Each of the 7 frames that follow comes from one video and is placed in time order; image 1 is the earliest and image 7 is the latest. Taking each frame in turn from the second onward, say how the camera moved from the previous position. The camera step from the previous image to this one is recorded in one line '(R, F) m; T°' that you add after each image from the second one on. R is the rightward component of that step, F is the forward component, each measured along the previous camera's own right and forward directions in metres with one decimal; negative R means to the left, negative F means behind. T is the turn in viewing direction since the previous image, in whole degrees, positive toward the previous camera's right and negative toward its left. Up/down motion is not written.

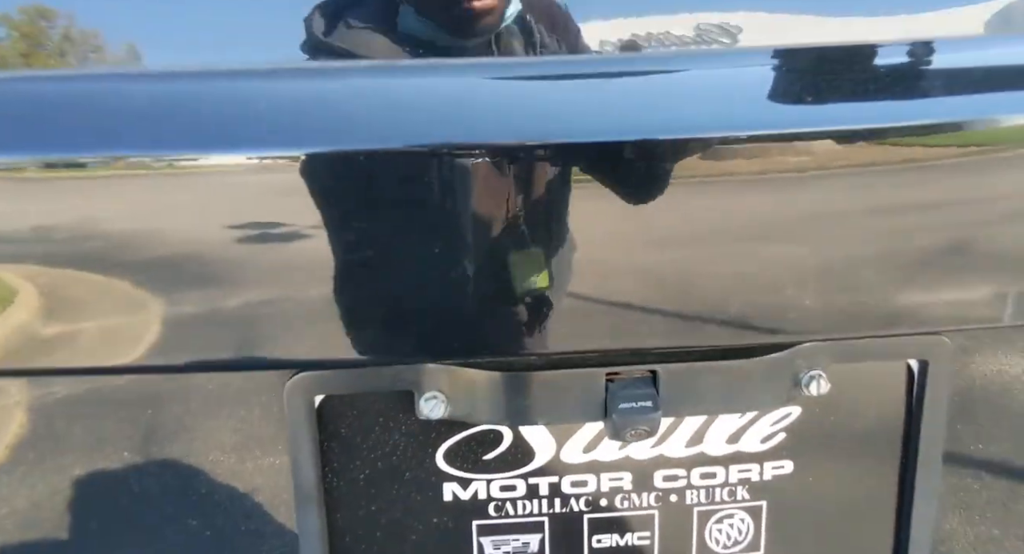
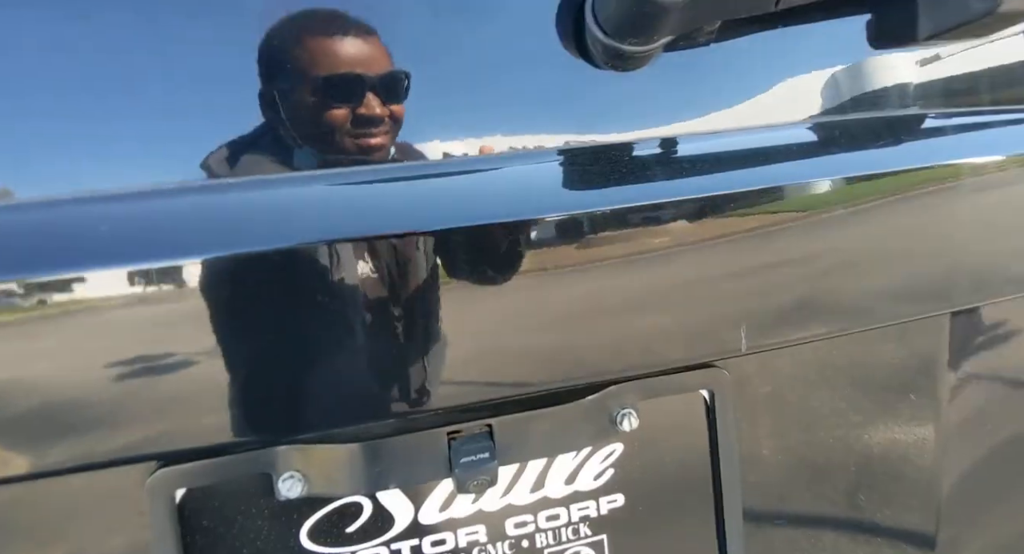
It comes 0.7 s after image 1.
(0.0, 0.0) m; +17°
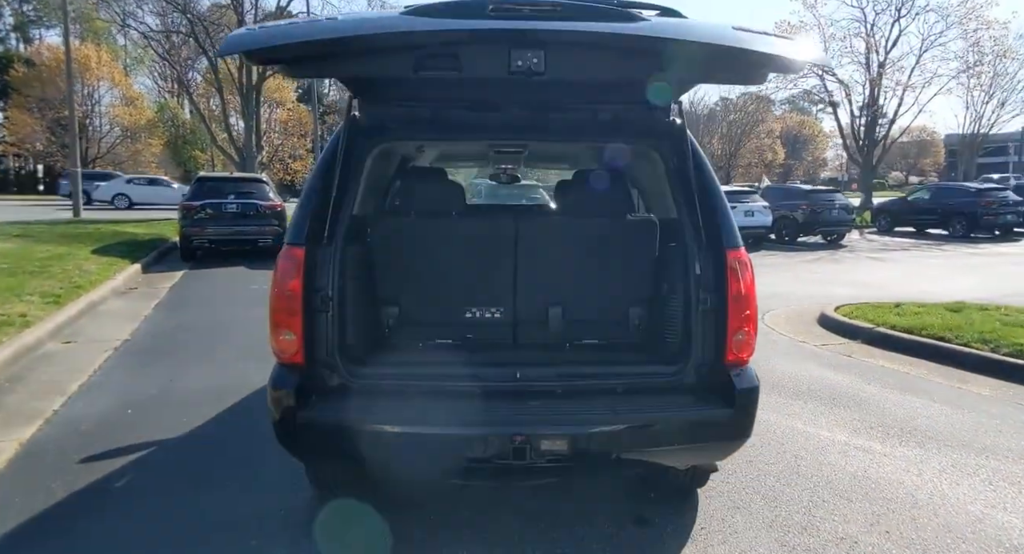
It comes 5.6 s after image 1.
(-0.1, -1.4) m; -4°
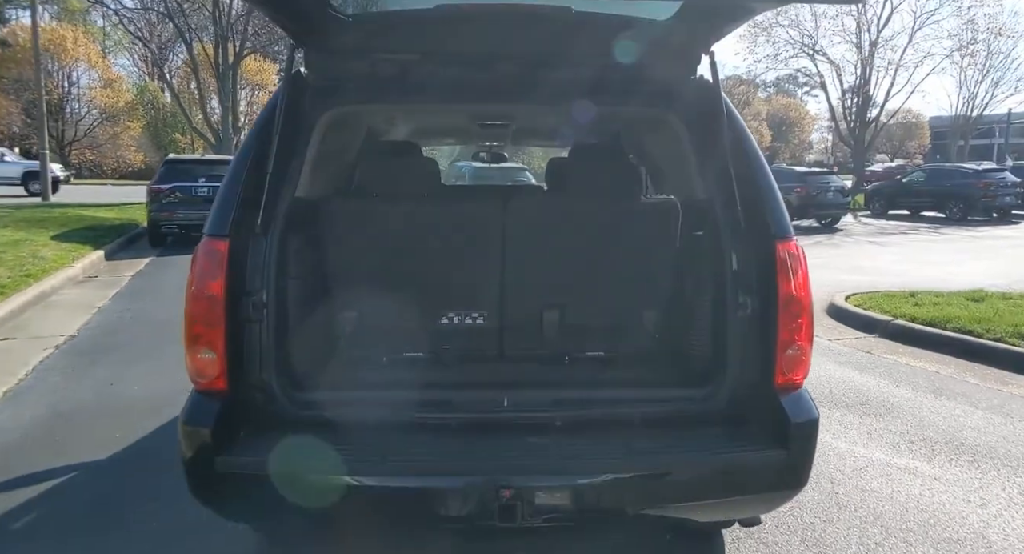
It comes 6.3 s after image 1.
(0.0, +0.6) m; +1°
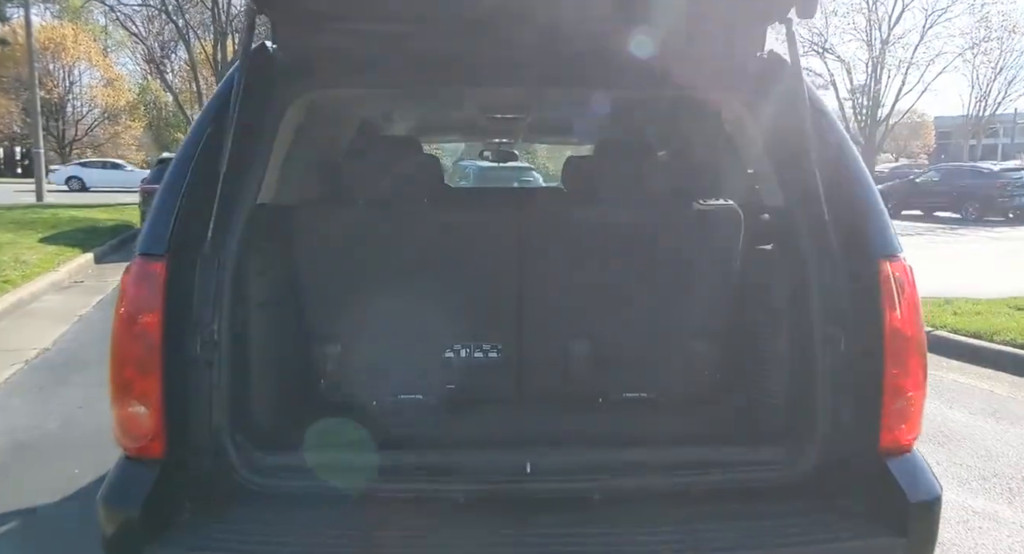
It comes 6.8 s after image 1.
(-0.1, +0.5) m; 0°
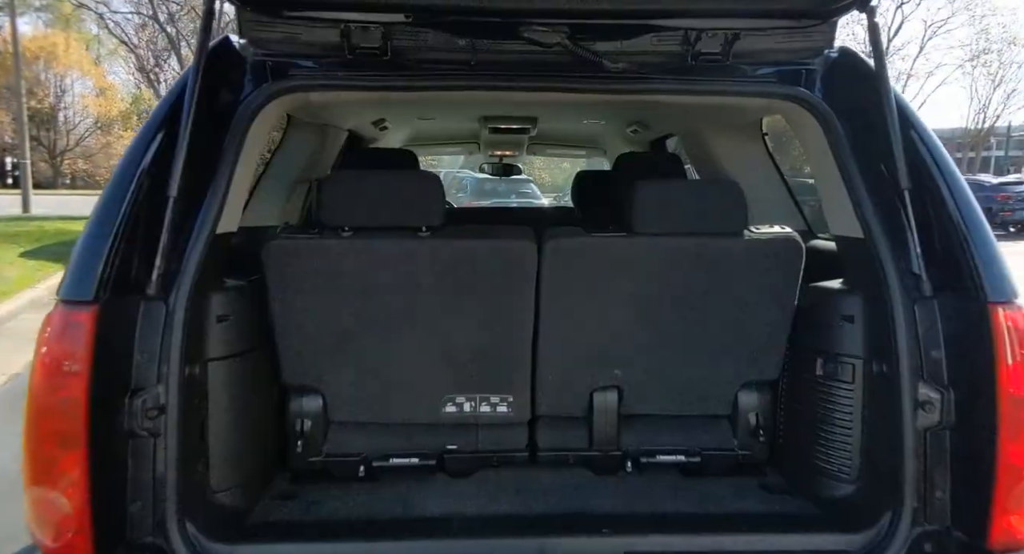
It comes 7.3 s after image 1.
(0.0, +0.3) m; 0°
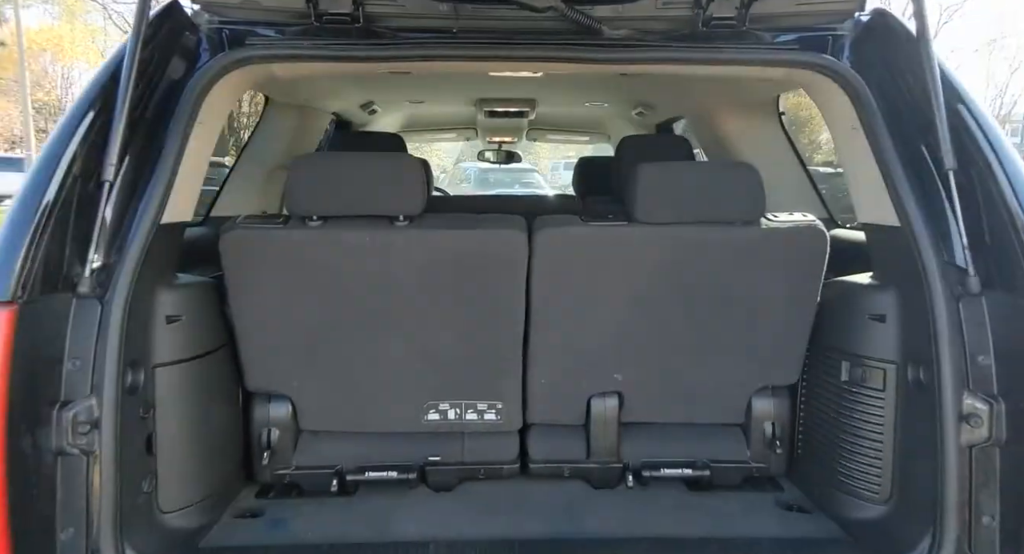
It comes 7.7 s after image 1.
(0.0, +0.2) m; -1°
